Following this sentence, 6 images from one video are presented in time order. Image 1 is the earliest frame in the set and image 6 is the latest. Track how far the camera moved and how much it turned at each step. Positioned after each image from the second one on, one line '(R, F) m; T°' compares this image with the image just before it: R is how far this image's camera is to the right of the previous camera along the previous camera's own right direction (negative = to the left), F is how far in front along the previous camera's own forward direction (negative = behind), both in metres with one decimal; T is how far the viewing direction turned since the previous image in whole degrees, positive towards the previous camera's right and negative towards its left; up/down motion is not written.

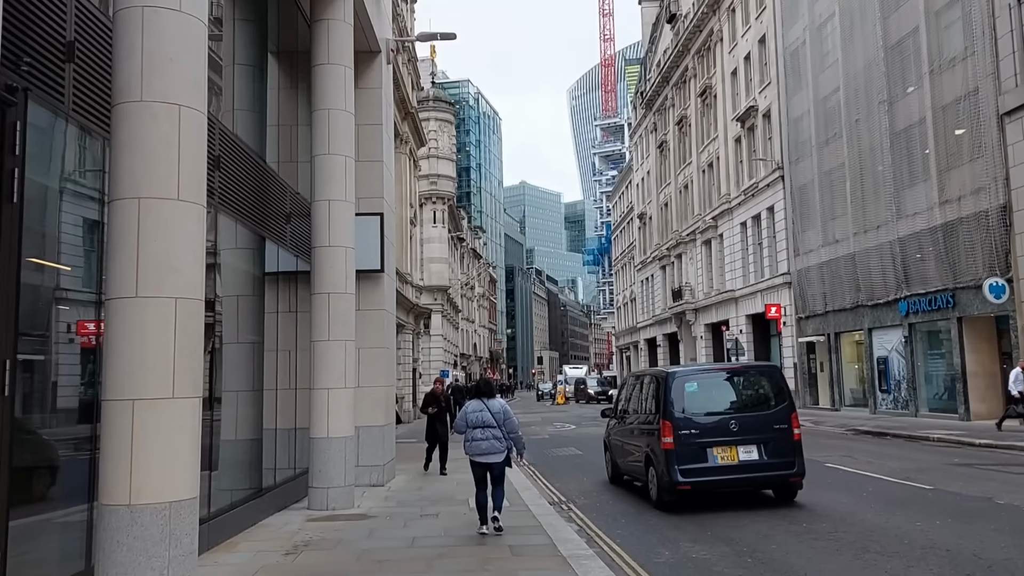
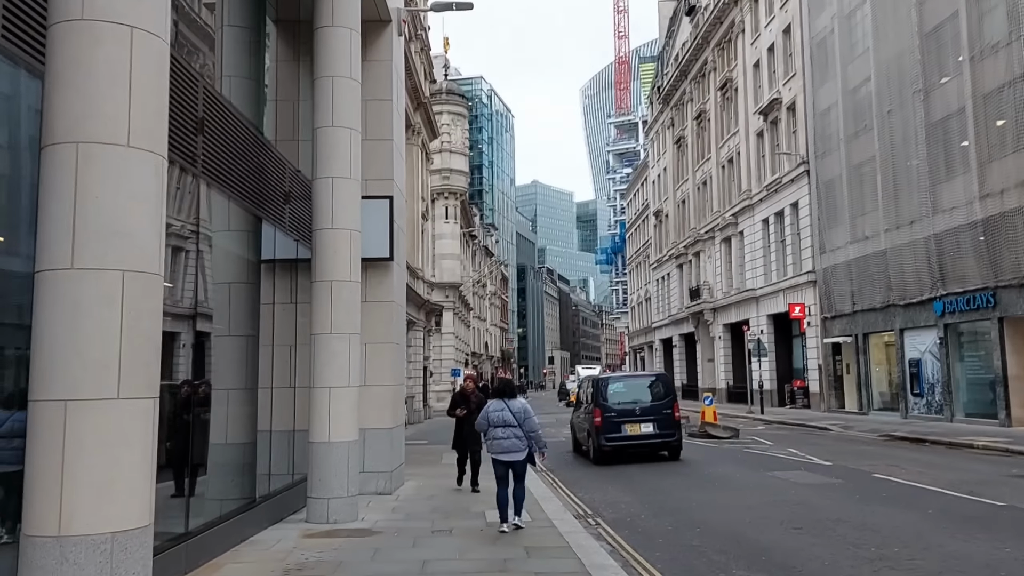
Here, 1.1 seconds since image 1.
(-0.2, +1.2) m; -1°
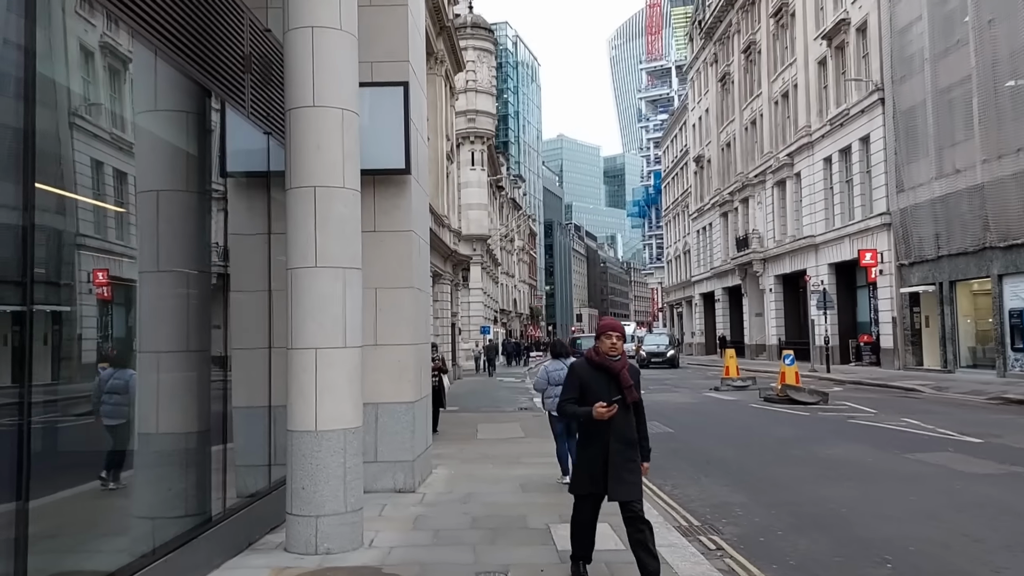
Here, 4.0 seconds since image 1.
(-0.4, +3.5) m; -2°
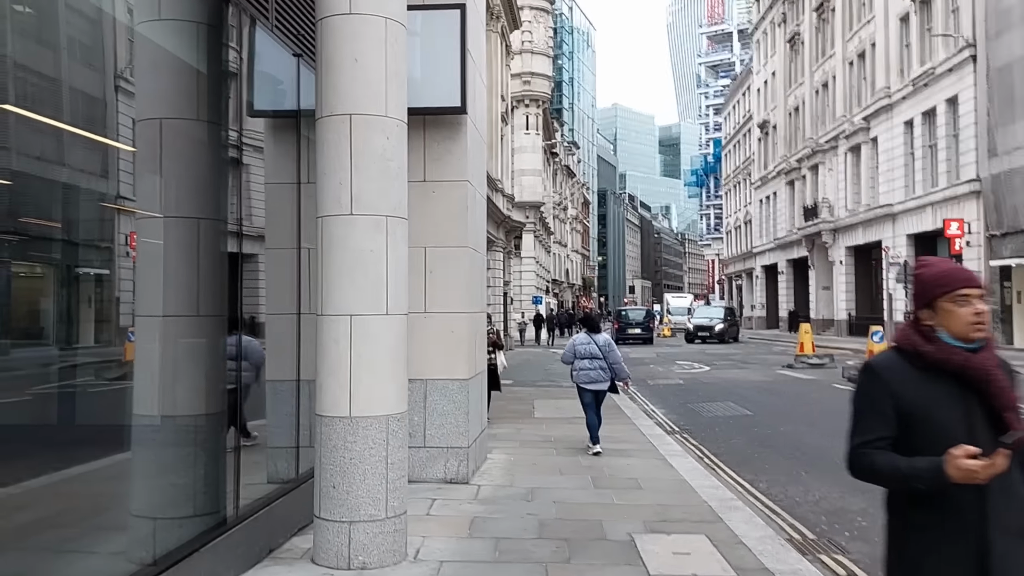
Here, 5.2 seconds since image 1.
(-0.2, +1.3) m; -4°
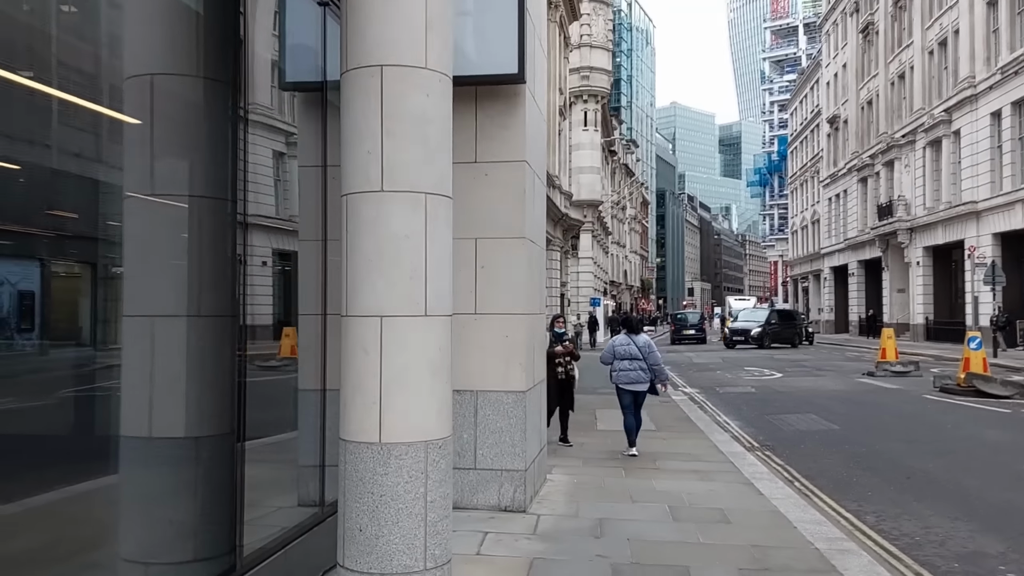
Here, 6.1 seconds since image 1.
(-0.1, +1.1) m; -4°
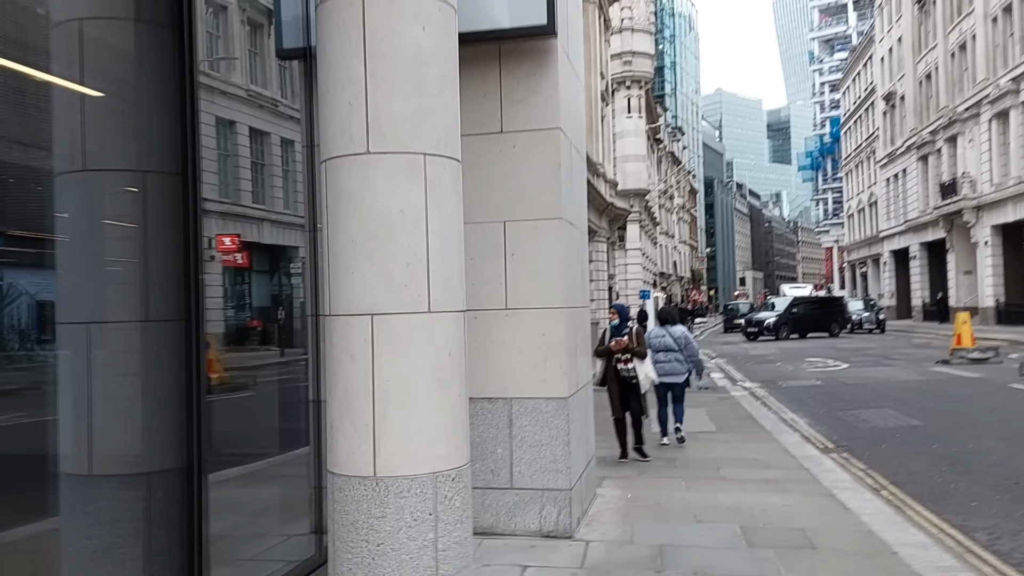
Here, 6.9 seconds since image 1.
(+0.1, +1.0) m; -3°
